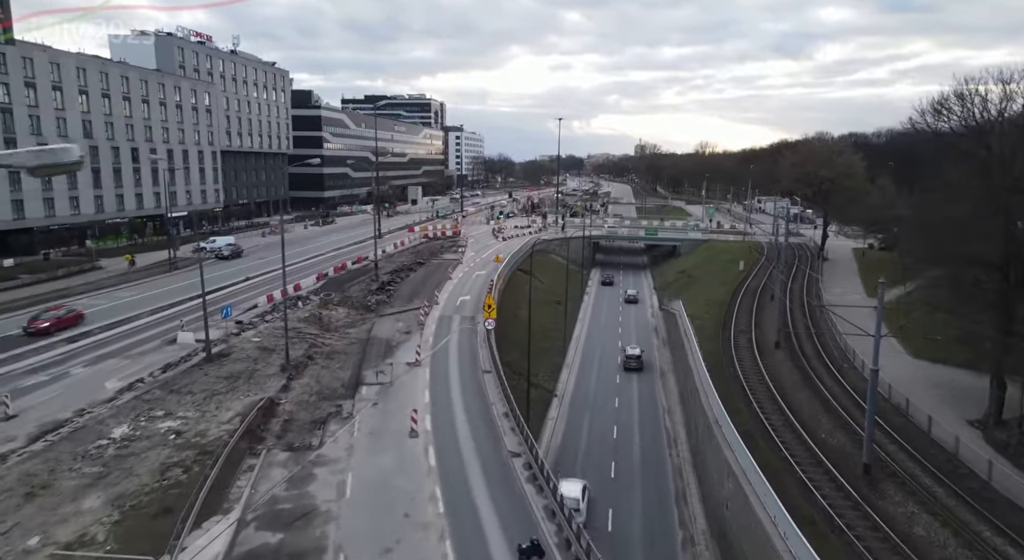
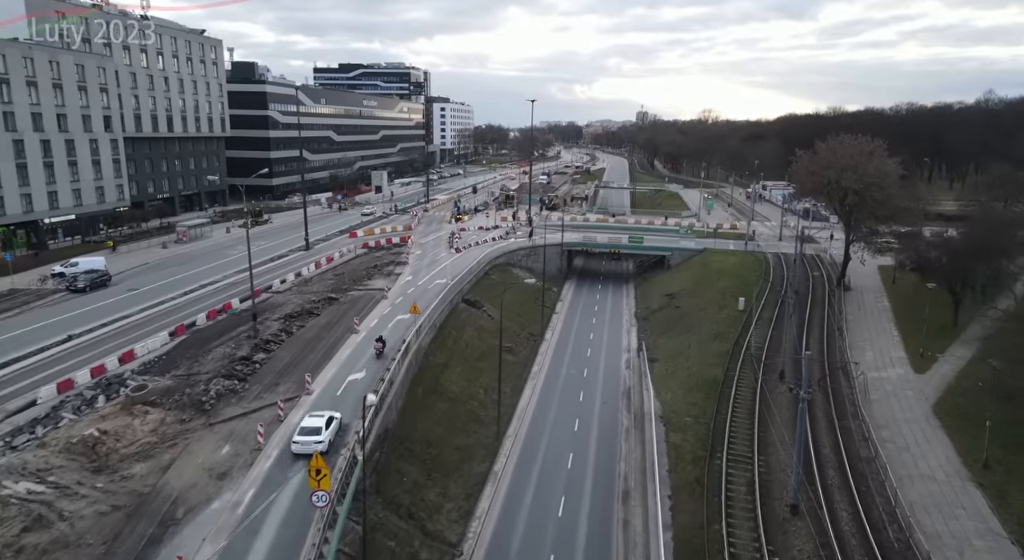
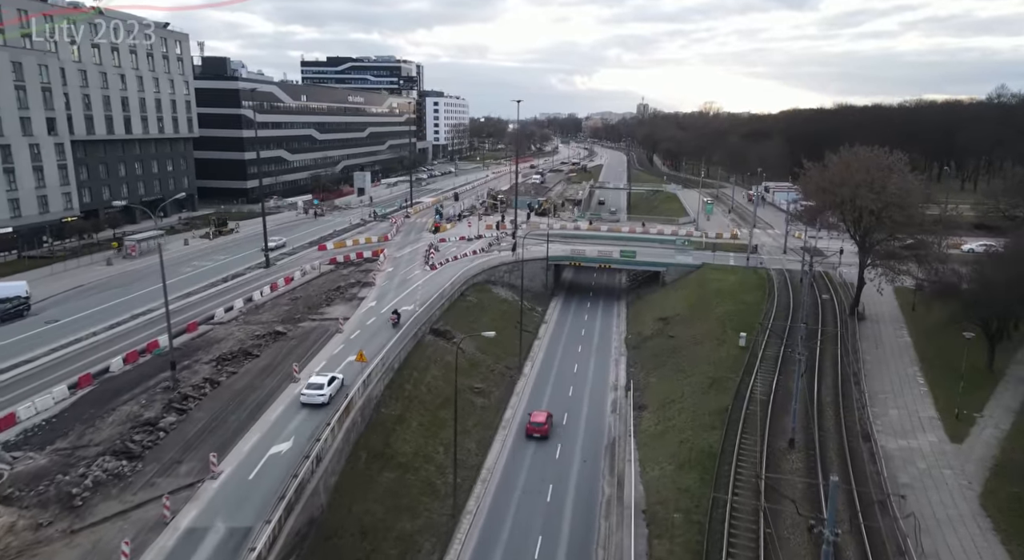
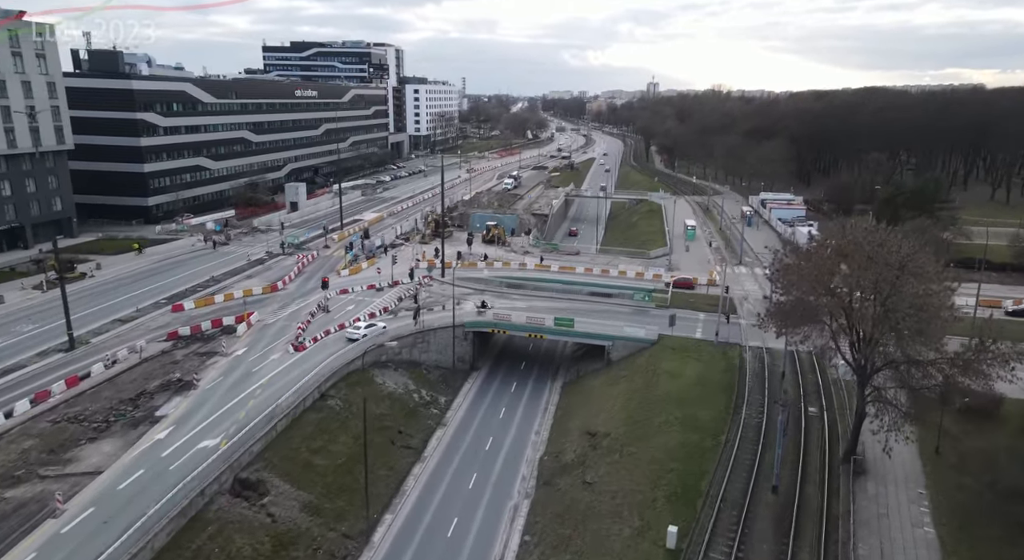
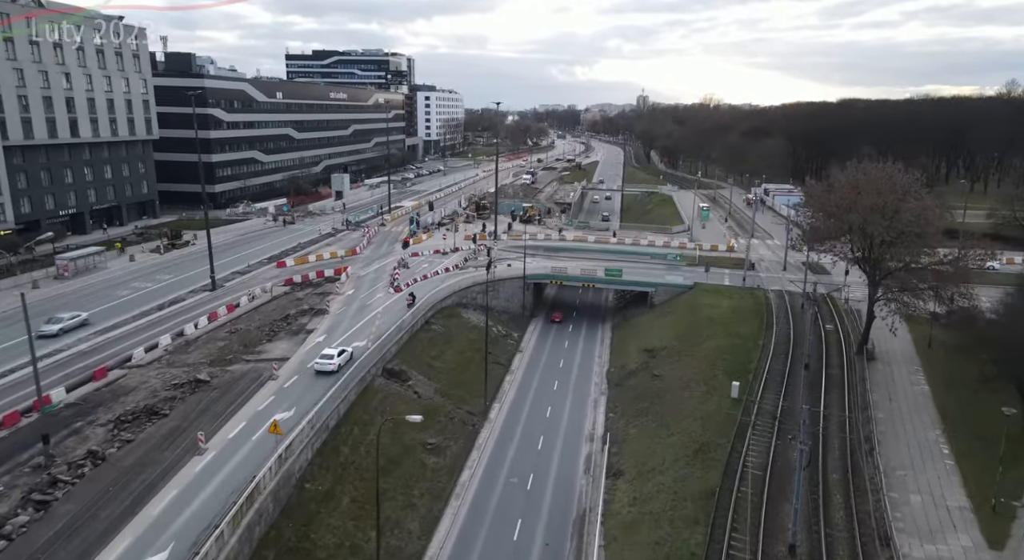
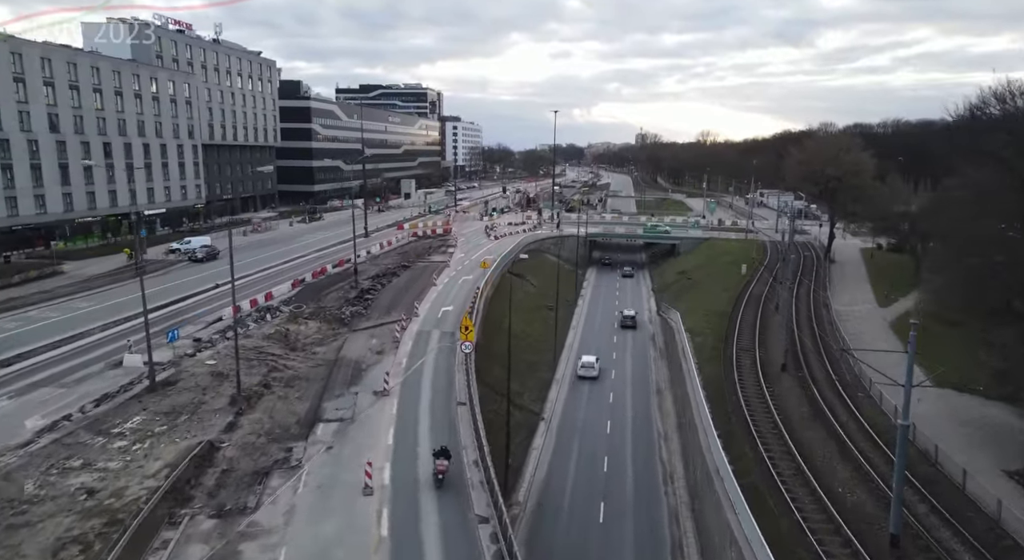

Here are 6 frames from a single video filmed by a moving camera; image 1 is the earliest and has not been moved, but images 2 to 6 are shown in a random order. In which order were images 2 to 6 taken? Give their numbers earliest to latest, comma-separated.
6, 2, 3, 5, 4
